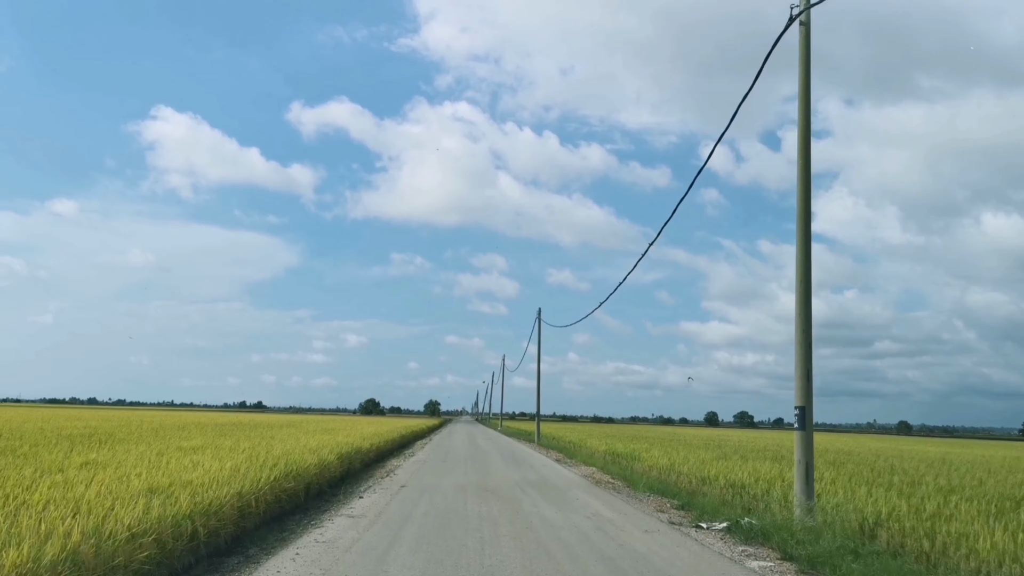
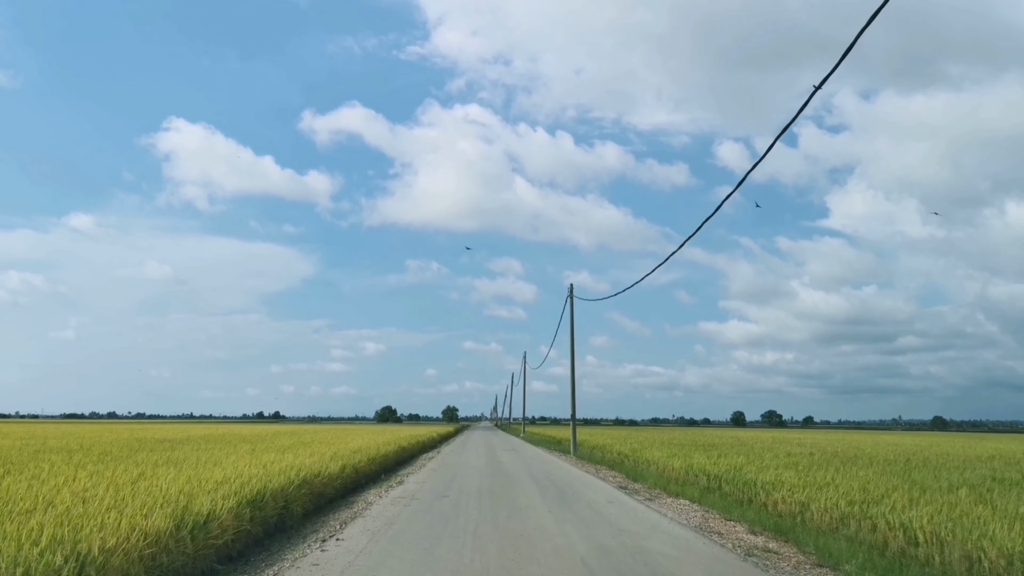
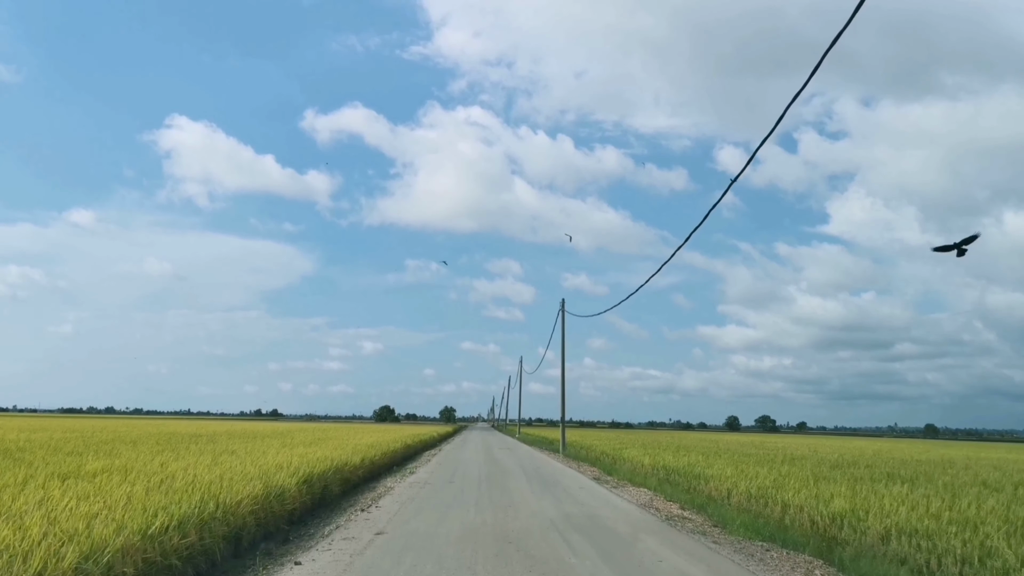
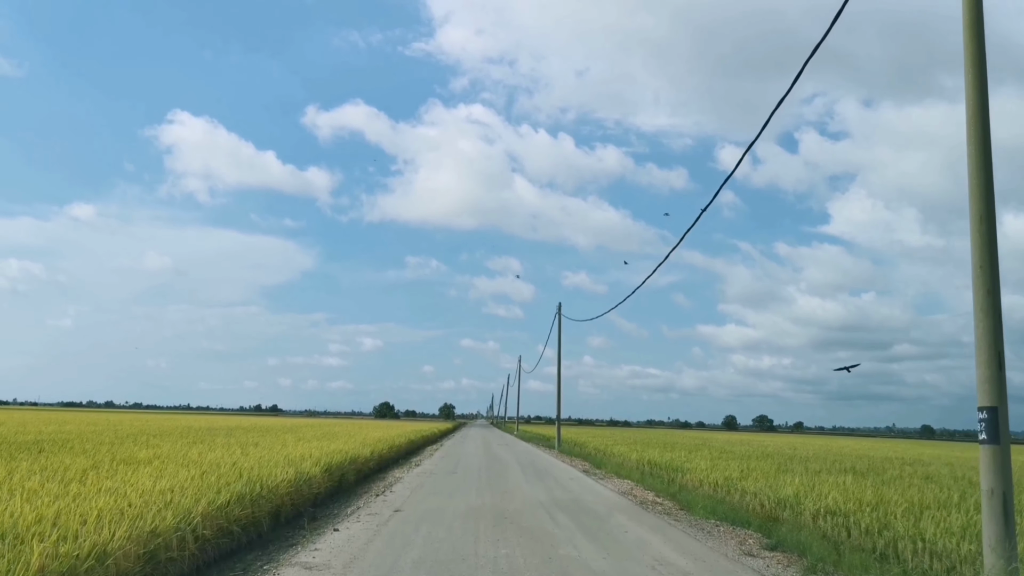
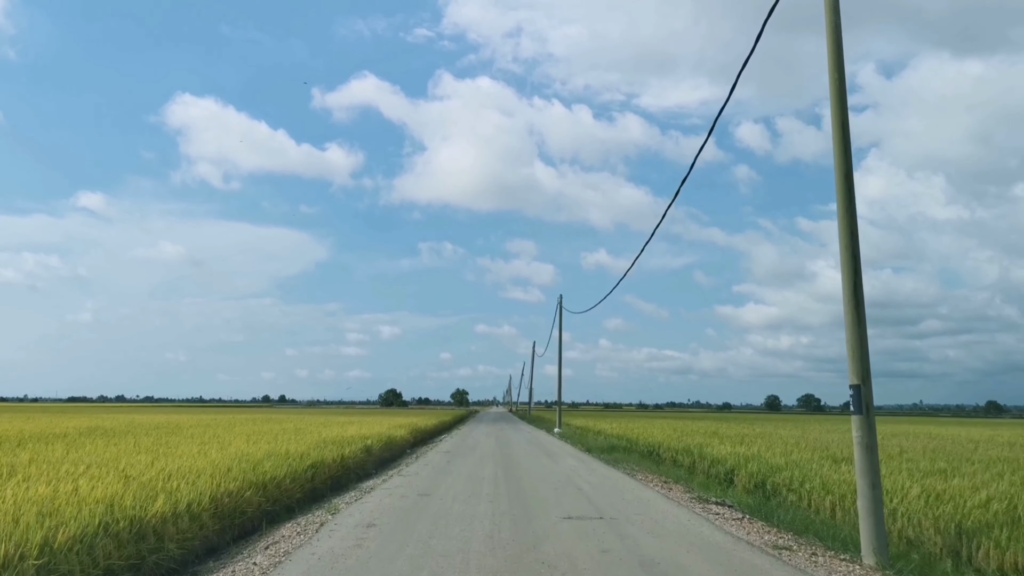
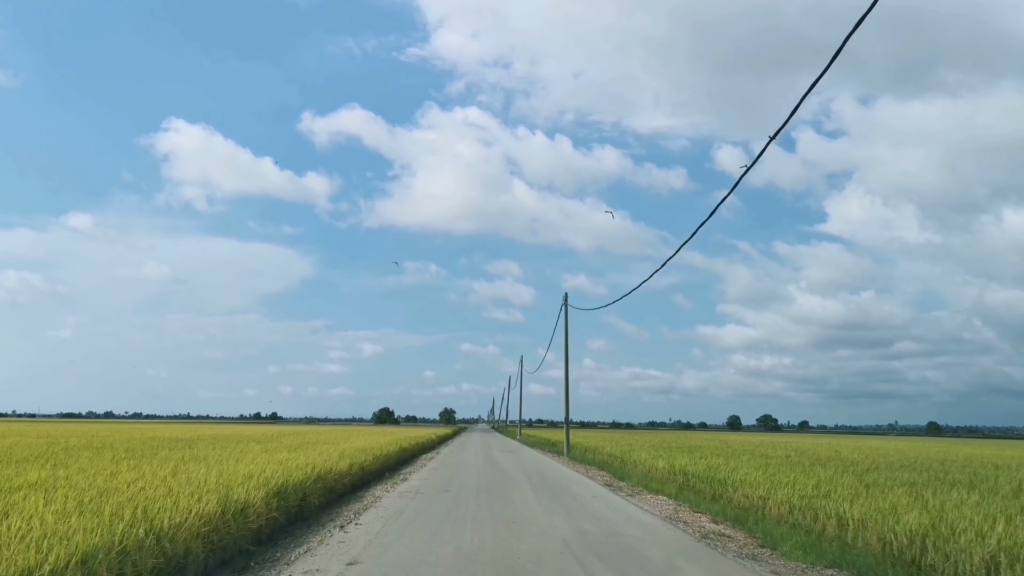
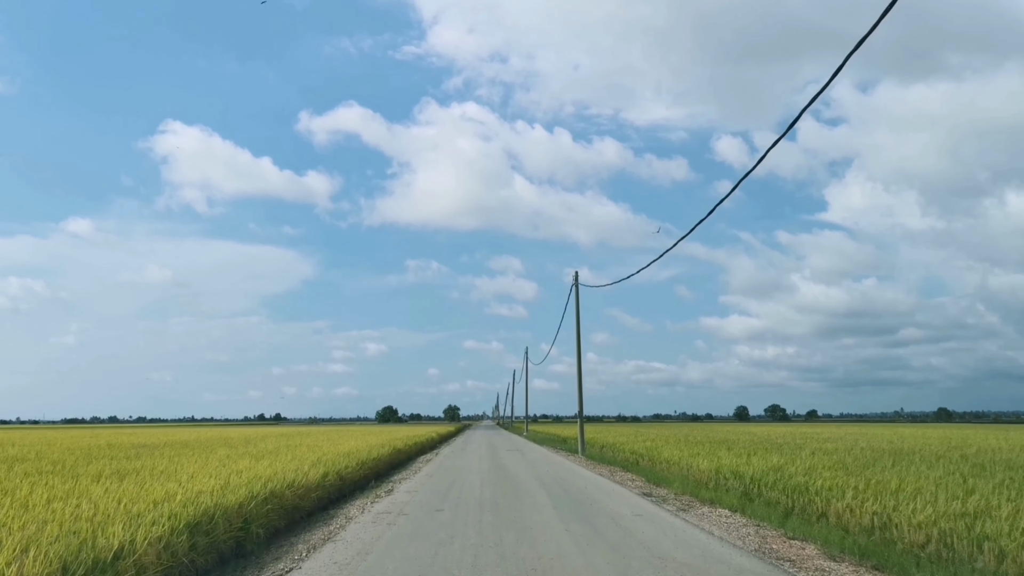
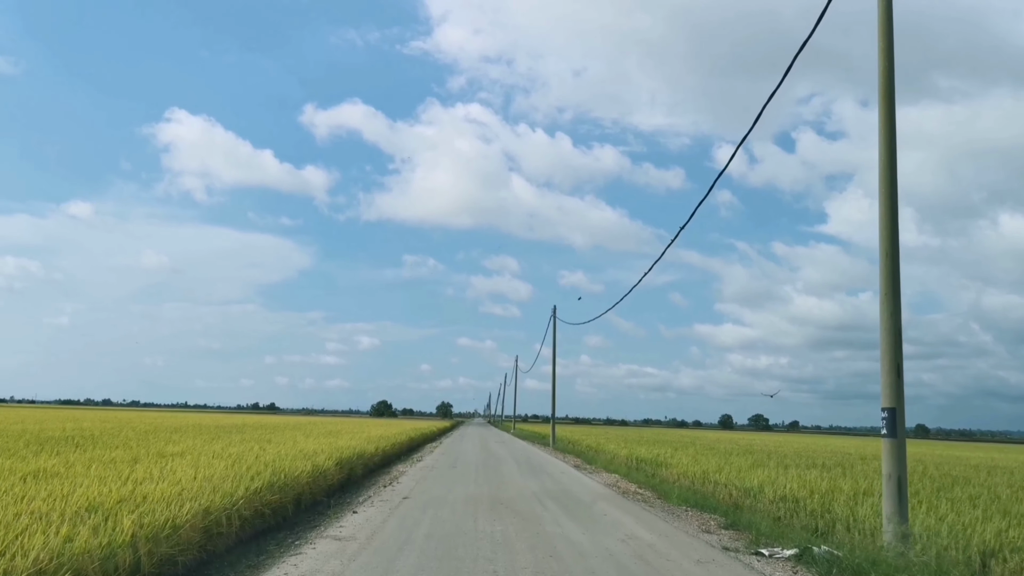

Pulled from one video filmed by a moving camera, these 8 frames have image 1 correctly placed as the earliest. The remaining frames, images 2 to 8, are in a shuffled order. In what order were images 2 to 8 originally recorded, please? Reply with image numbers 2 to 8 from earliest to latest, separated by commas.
8, 4, 3, 6, 2, 7, 5
